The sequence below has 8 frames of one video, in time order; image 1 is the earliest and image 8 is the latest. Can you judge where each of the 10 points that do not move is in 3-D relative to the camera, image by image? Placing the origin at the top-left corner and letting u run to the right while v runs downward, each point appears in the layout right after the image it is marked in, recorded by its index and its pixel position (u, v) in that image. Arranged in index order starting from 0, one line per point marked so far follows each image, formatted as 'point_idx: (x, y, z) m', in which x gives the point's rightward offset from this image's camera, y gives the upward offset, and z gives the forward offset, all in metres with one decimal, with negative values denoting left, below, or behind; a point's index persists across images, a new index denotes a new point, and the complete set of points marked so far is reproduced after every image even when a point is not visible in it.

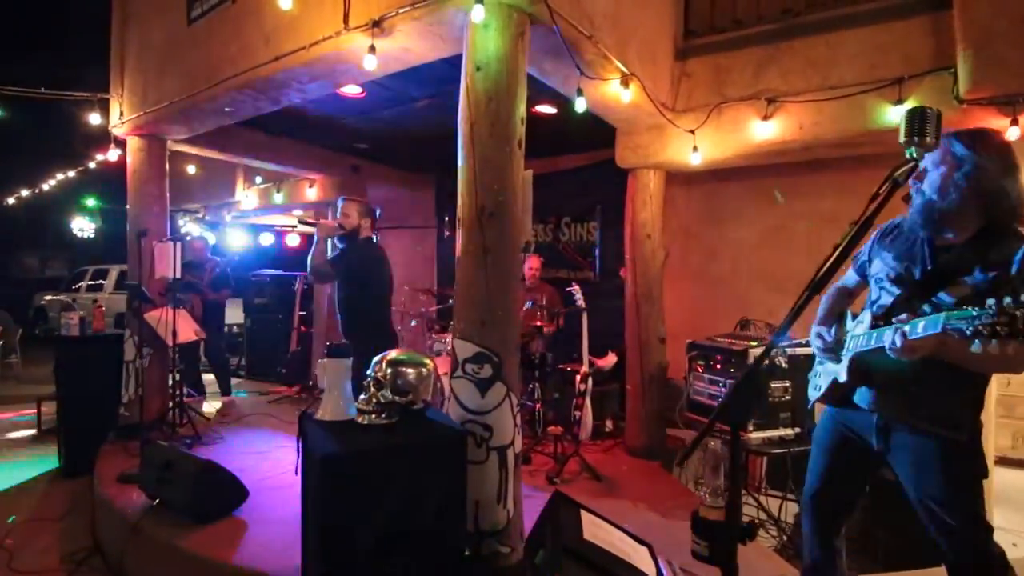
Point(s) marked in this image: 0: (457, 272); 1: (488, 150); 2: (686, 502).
0: (-0.3, +0.1, +2.5) m
1: (-0.1, +0.6, +2.4) m
2: (+1.1, -1.4, +3.5) m
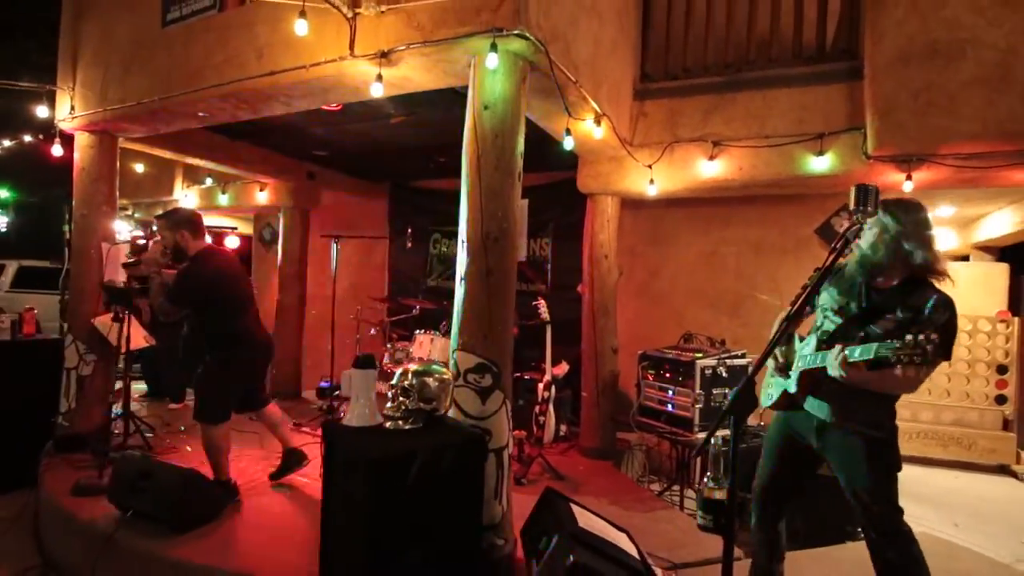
0: (-0.3, 0.0, +2.8) m
1: (-0.1, +0.5, +2.7) m
2: (+0.9, -1.5, +3.9) m
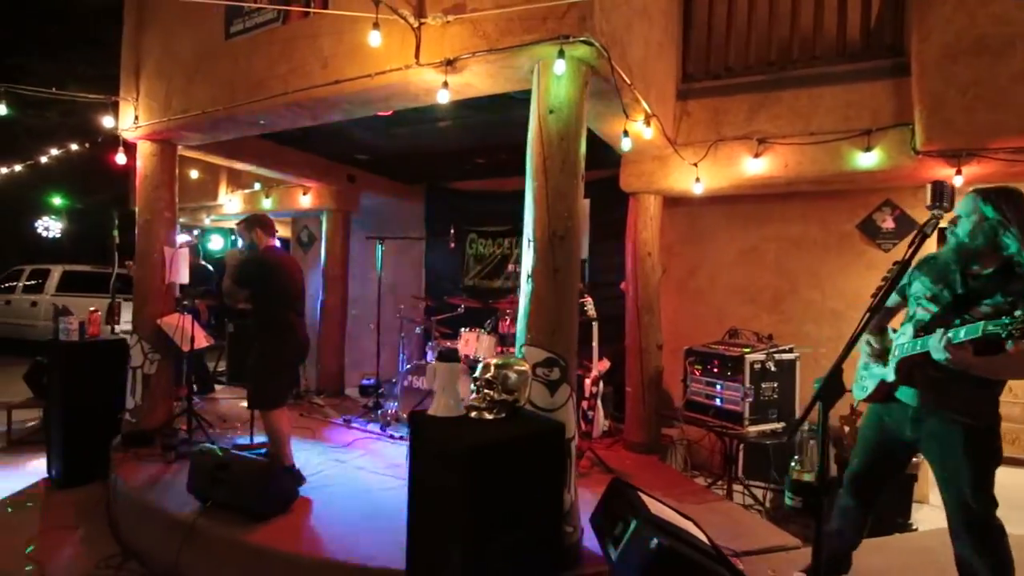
0: (+0.1, 0.0, +2.9) m
1: (+0.2, +0.6, +2.8) m
2: (+1.3, -1.5, +4.0) m
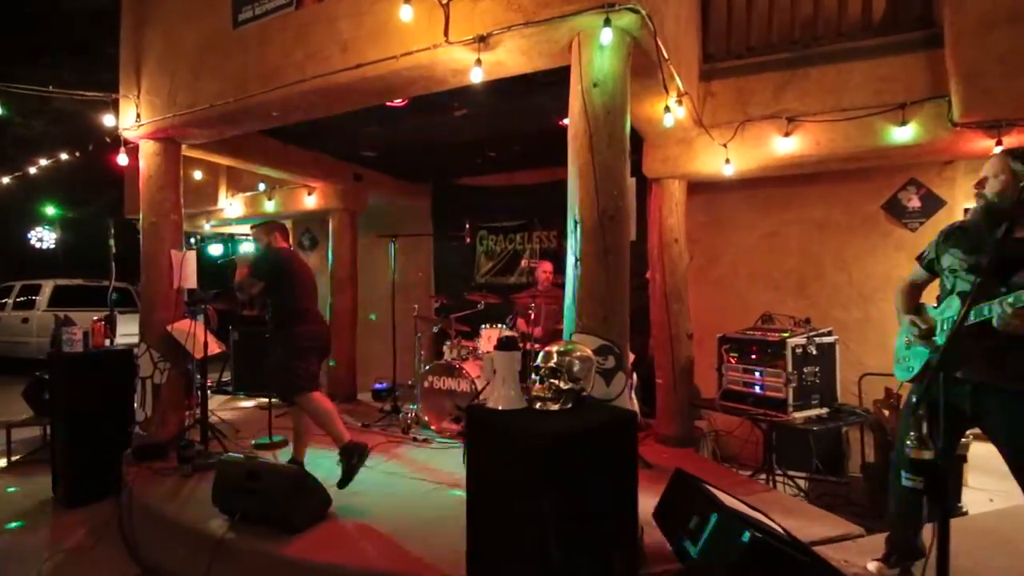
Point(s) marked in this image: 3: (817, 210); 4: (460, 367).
0: (+0.3, +0.1, +2.7) m
1: (+0.5, +0.6, +2.7) m
2: (+1.6, -1.4, +3.8) m
3: (+3.0, +0.8, +5.3) m
4: (-0.5, -0.7, +5.0) m
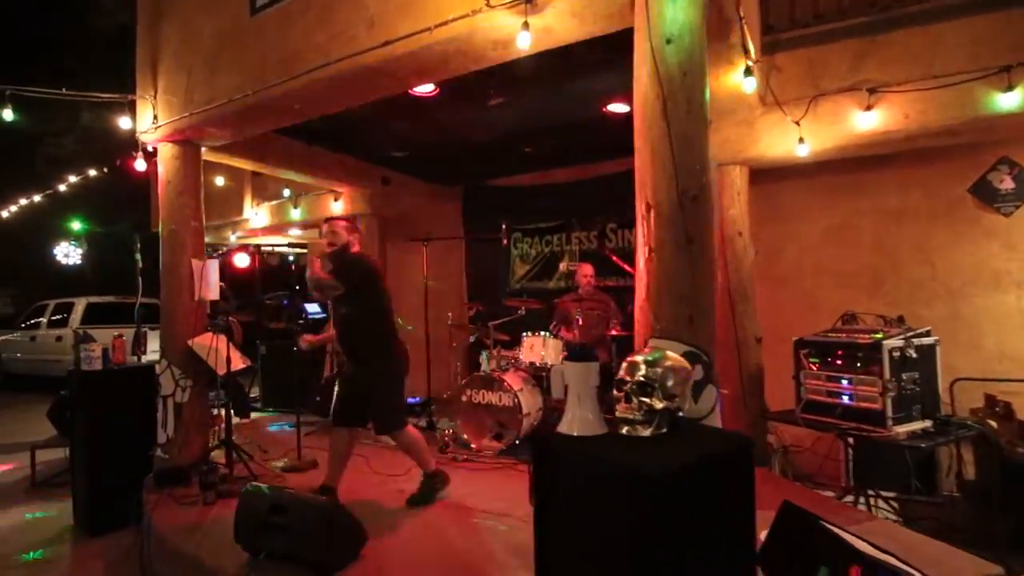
0: (+0.6, +0.1, +2.3) m
1: (+0.7, +0.7, +2.2) m
2: (+2.0, -1.3, +3.3) m
3: (+3.4, +0.8, +4.8) m
4: (-0.1, -0.8, +4.6) m
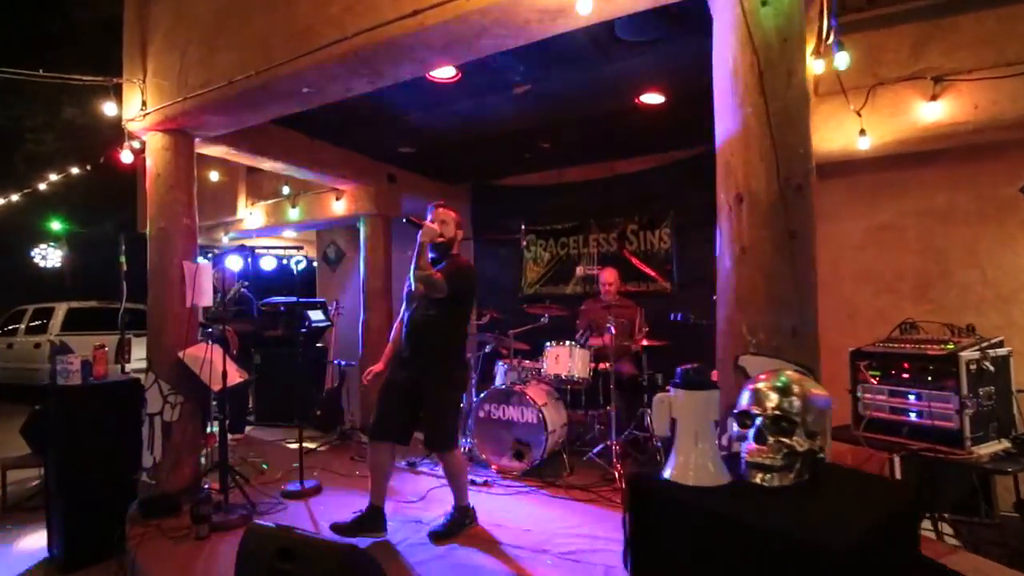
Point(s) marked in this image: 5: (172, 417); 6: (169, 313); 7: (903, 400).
0: (+0.8, +0.1, +1.9) m
1: (+1.0, +0.6, +1.9) m
2: (+2.2, -1.4, +3.0) m
3: (+3.6, +0.8, +4.5) m
4: (+0.1, -0.8, +4.2) m
5: (-2.4, -0.9, +3.8) m
6: (-2.4, -0.2, +3.8) m
7: (+2.4, -0.7, +3.3) m
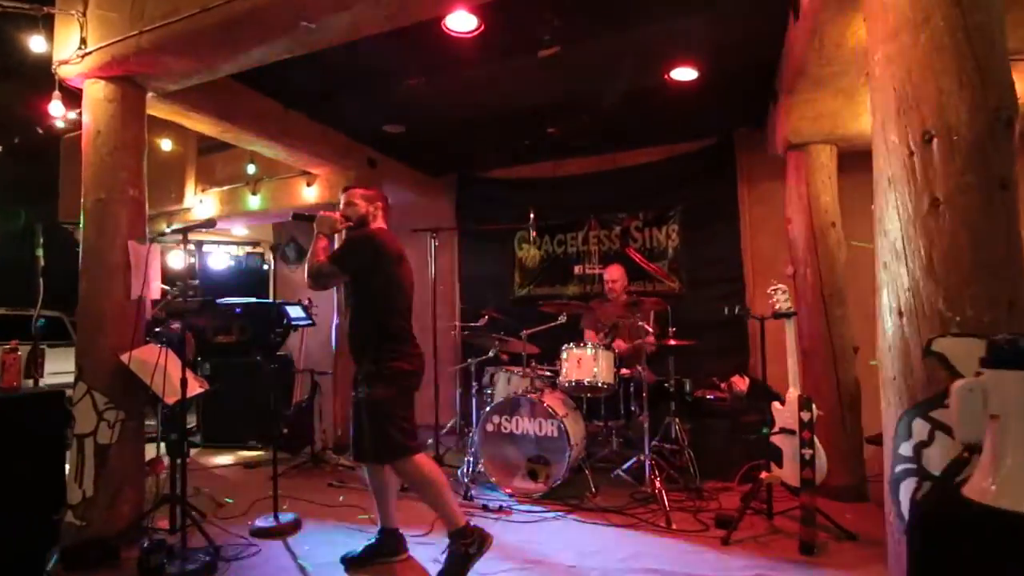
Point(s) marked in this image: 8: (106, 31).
0: (+1.2, +0.2, +1.5) m
1: (+1.3, +0.7, +1.5) m
2: (+2.4, -1.3, +2.6) m
3: (+3.7, +0.8, +4.4) m
4: (+0.2, -0.8, +3.7) m
5: (-2.2, -0.8, +3.0) m
6: (-2.3, -0.1, +3.0) m
7: (+2.6, -0.6, +3.0) m
8: (-2.3, +1.4, +3.0) m
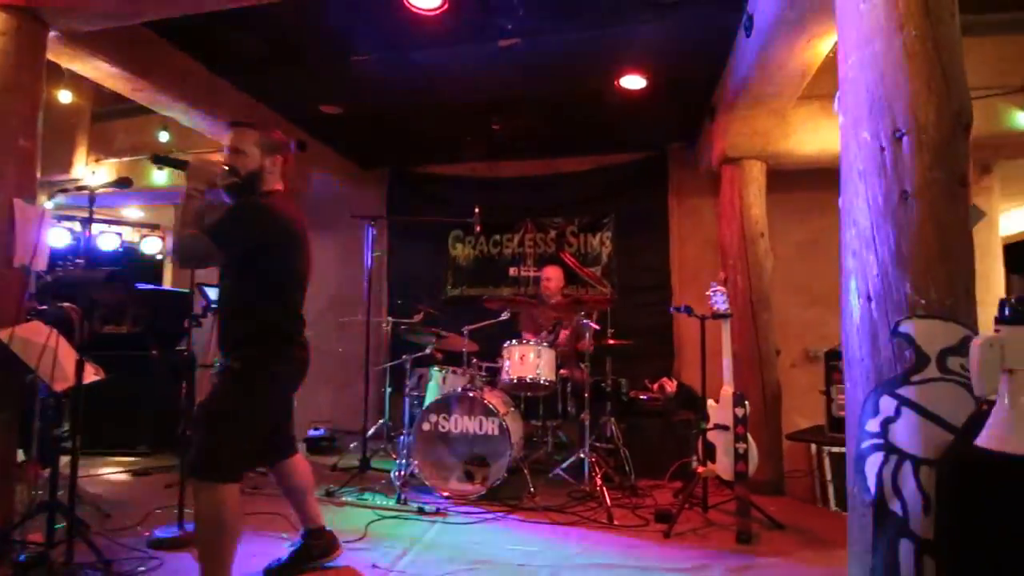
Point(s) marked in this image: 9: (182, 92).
0: (+1.2, +0.2, +1.6) m
1: (+1.3, +0.8, +1.6) m
2: (+2.1, -1.4, +2.9) m
3: (+3.2, +0.6, +4.9) m
4: (-0.2, -0.7, +3.6) m
5: (-2.5, -0.7, +2.5) m
6: (-2.5, +0.1, +2.5) m
7: (+2.3, -0.7, +3.3) m
8: (-2.4, +1.6, +2.5) m
9: (-2.2, +1.3, +3.6) m
